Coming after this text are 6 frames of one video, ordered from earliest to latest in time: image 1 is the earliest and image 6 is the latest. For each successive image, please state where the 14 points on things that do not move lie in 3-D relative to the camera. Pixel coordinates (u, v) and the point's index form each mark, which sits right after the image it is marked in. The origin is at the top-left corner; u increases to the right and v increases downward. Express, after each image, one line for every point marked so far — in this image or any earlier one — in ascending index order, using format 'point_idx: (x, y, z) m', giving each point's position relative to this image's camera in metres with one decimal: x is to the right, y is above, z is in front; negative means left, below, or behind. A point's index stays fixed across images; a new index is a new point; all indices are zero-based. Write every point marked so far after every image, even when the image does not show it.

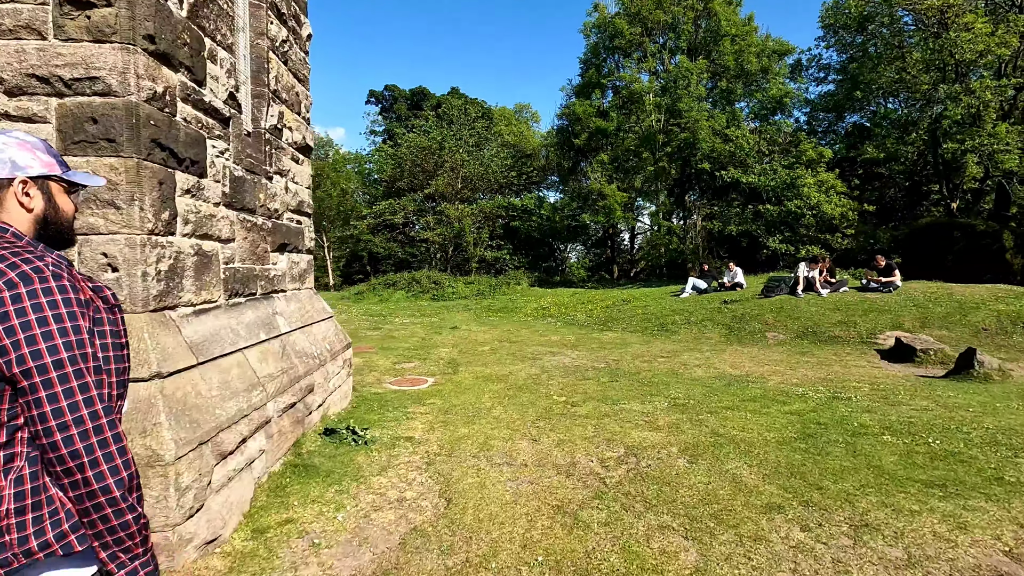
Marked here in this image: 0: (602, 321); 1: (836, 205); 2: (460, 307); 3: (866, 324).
0: (+2.1, -0.8, +12.6) m
1: (+10.5, +2.7, +17.5) m
2: (-1.7, -0.7, +18.4) m
3: (+5.9, -0.6, +8.9) m
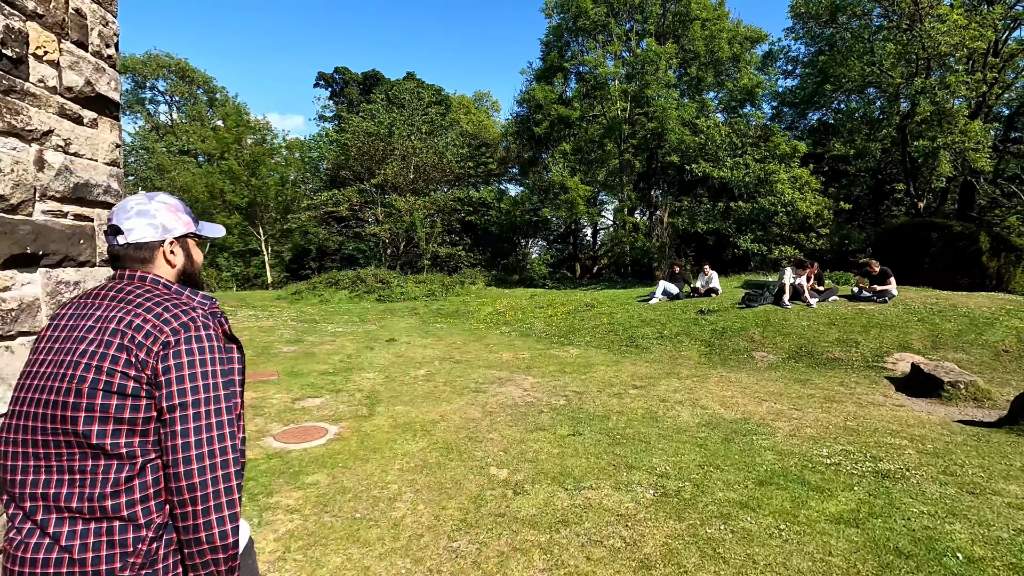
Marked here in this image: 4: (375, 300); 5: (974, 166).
0: (+1.1, -0.9, +11.0) m
1: (+9.1, +2.6, +16.4) m
2: (-3.2, -0.7, +16.5) m
3: (+5.0, -0.8, +7.6) m
4: (-4.8, -0.5, +19.0) m
5: (+16.7, +4.4, +19.5) m
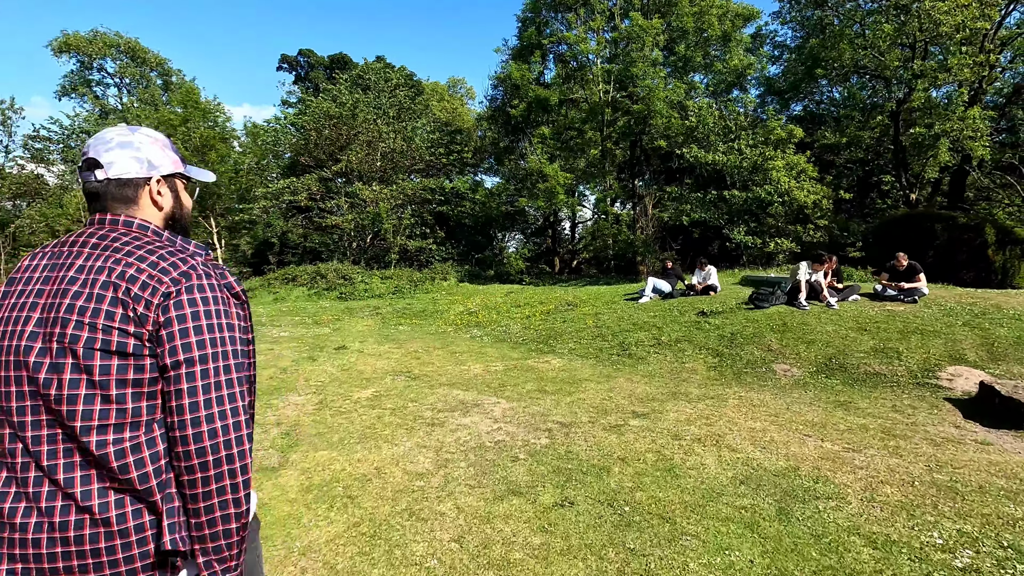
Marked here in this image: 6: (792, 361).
0: (+0.6, -0.8, +9.5) m
1: (+8.3, +2.7, +15.2) m
2: (-3.9, -0.6, +14.9) m
3: (+4.7, -0.8, +6.3) m
4: (-5.6, -0.4, +17.3) m
5: (+15.9, +4.6, +18.6) m
6: (+3.4, -0.9, +6.6) m
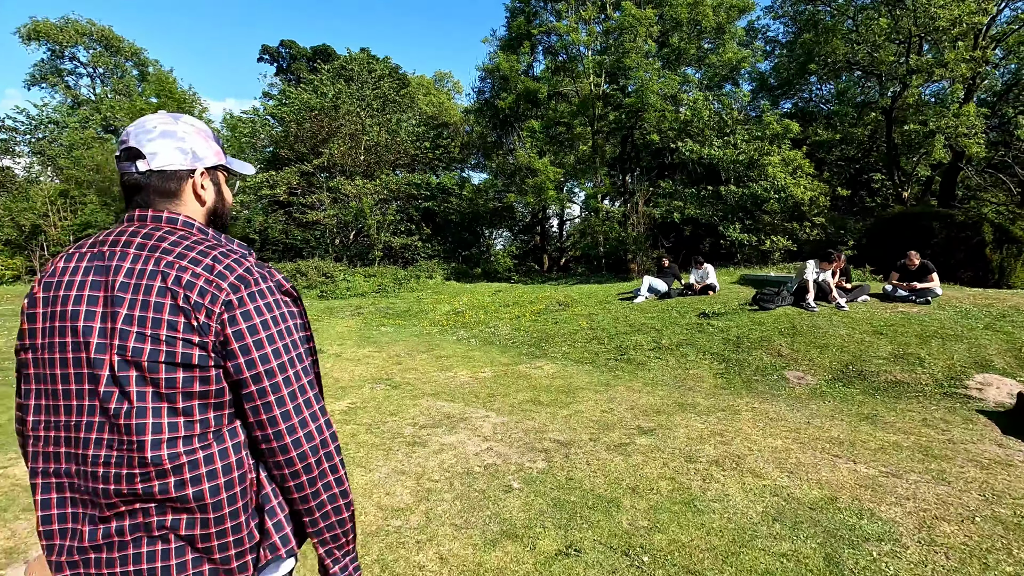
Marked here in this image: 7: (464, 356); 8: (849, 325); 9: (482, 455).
0: (+0.4, -0.8, +8.9) m
1: (+8.0, +2.8, +14.8) m
2: (-4.2, -0.6, +14.2) m
3: (+4.6, -0.8, +5.8) m
4: (-6.0, -0.3, +16.5) m
5: (+15.5, +4.6, +18.4) m
6: (+3.3, -0.9, +6.1) m
7: (-0.7, -1.0, +8.2) m
8: (+4.3, -0.5, +6.8) m
9: (-0.2, -1.3, +4.2) m
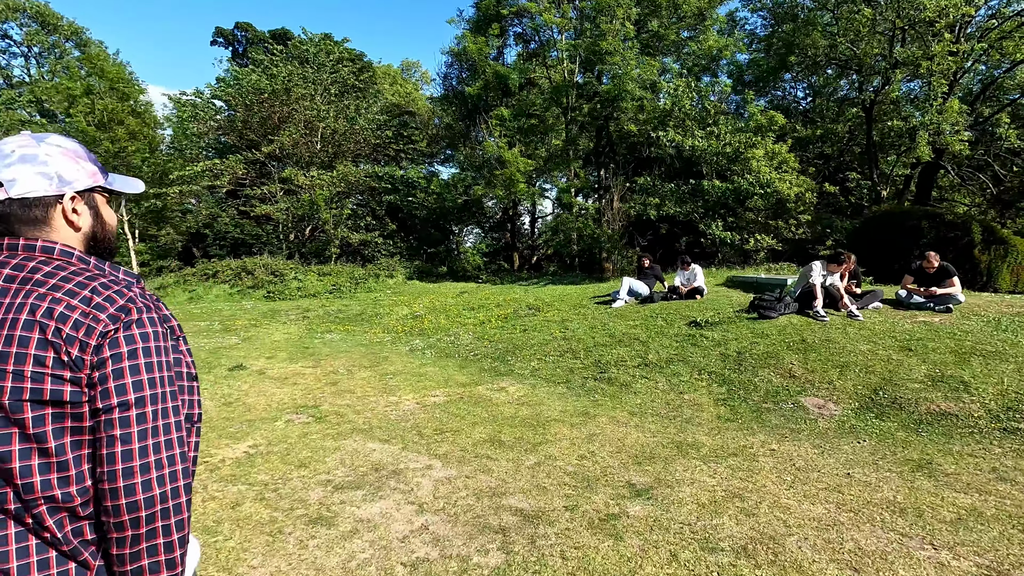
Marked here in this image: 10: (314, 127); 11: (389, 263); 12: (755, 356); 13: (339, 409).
0: (-0.2, -0.9, +7.7) m
1: (+7.2, +2.7, +14.0) m
2: (-5.0, -0.6, +12.7) m
3: (+4.2, -0.9, +4.8) m
4: (-6.9, -0.3, +14.9) m
5: (+14.4, +4.6, +17.9) m
6: (+2.9, -1.0, +5.0) m
7: (-1.2, -1.1, +6.8) m
8: (+3.8, -0.5, +5.8) m
9: (-0.5, -1.4, +2.9) m
10: (-7.1, +5.7, +19.4) m
11: (-4.3, +0.9, +19.0) m
12: (+2.6, -0.7, +5.8) m
13: (-1.7, -1.2, +5.4) m
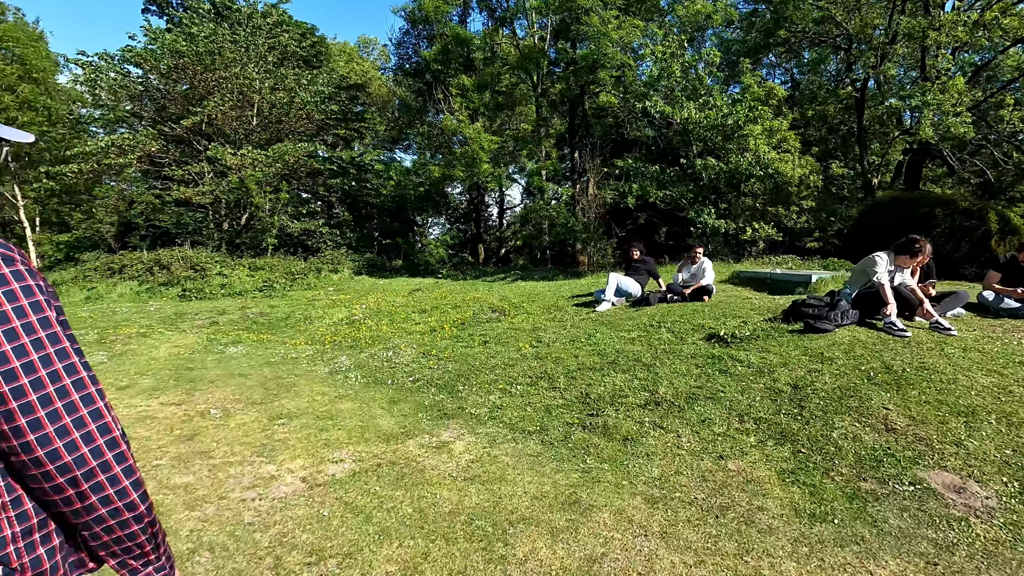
0: (-0.6, -0.9, +5.6) m
1: (+6.3, +2.8, +12.2) m
2: (-5.8, -0.6, +10.3) m
3: (+3.8, -0.9, +2.9) m
4: (-7.8, -0.2, +12.5) m
5: (+13.3, +4.7, +16.5) m
6: (+2.6, -1.0, +3.1) m
7: (-1.7, -1.1, +4.7) m
8: (+3.4, -0.6, +3.9) m
9: (-0.8, -1.4, +0.8) m
10: (-8.3, +5.9, +16.9) m
11: (-5.4, +1.0, +16.6) m
12: (+2.2, -0.7, +3.9) m
13: (-2.1, -1.3, +3.2) m
